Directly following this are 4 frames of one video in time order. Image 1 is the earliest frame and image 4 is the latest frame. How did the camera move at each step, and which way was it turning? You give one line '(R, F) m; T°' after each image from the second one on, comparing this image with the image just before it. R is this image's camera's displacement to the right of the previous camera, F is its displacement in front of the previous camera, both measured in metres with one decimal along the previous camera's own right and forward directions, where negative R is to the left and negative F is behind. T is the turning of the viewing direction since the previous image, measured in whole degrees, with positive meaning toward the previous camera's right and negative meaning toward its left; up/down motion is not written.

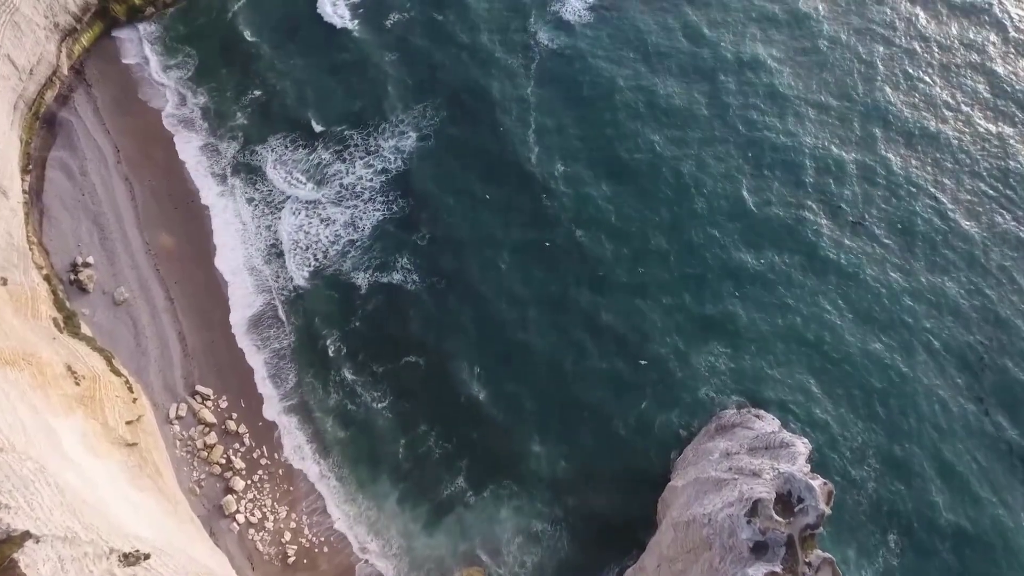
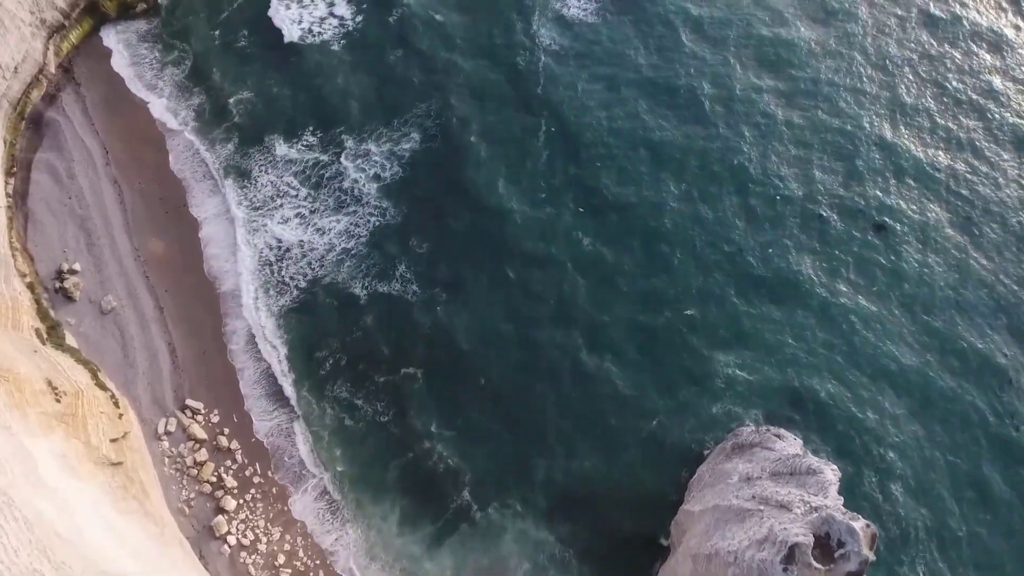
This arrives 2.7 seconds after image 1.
(-0.3, +1.8) m; 0°
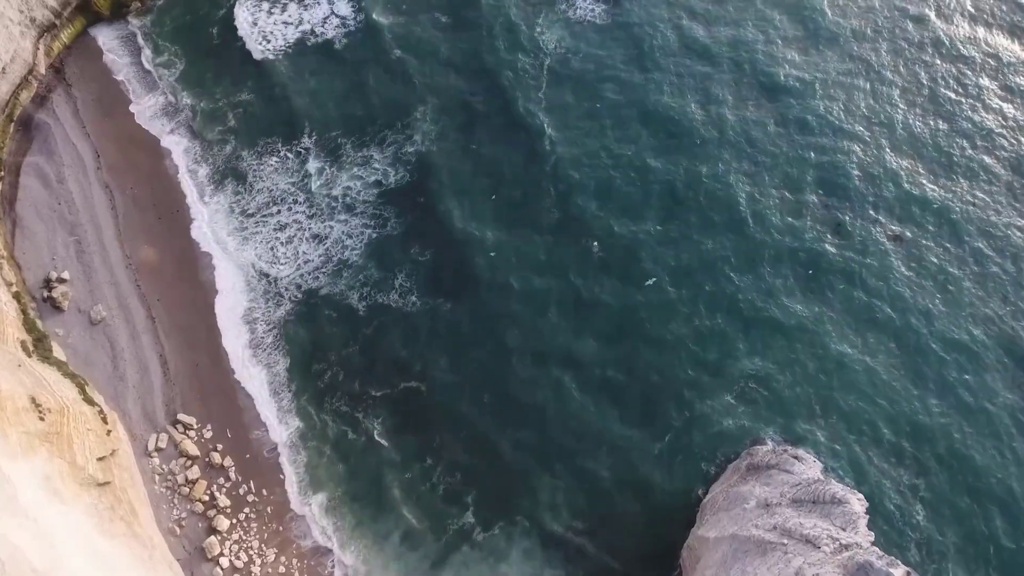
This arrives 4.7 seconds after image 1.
(-0.2, +1.4) m; 0°
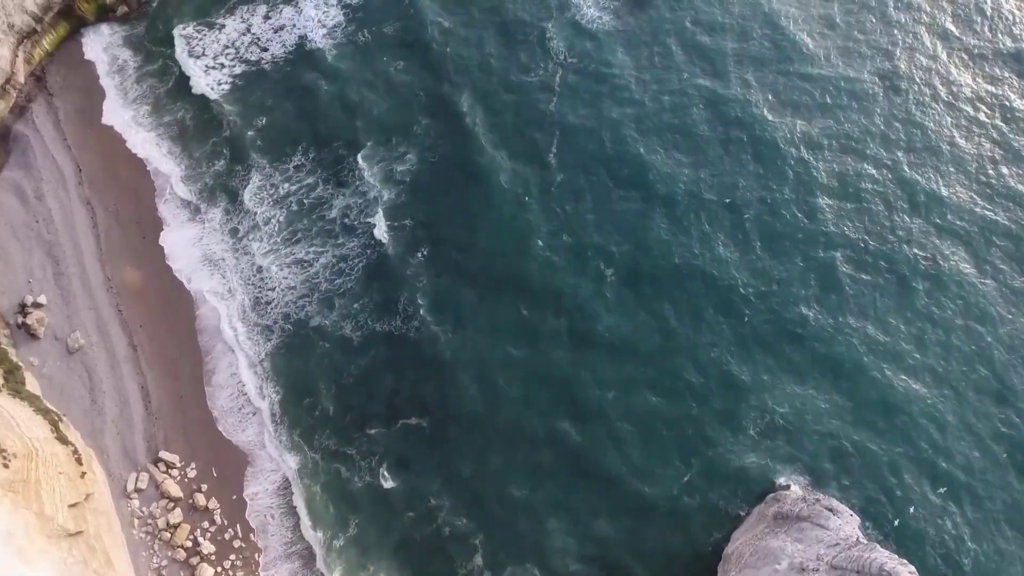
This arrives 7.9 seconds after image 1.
(-0.2, +2.5) m; 0°
